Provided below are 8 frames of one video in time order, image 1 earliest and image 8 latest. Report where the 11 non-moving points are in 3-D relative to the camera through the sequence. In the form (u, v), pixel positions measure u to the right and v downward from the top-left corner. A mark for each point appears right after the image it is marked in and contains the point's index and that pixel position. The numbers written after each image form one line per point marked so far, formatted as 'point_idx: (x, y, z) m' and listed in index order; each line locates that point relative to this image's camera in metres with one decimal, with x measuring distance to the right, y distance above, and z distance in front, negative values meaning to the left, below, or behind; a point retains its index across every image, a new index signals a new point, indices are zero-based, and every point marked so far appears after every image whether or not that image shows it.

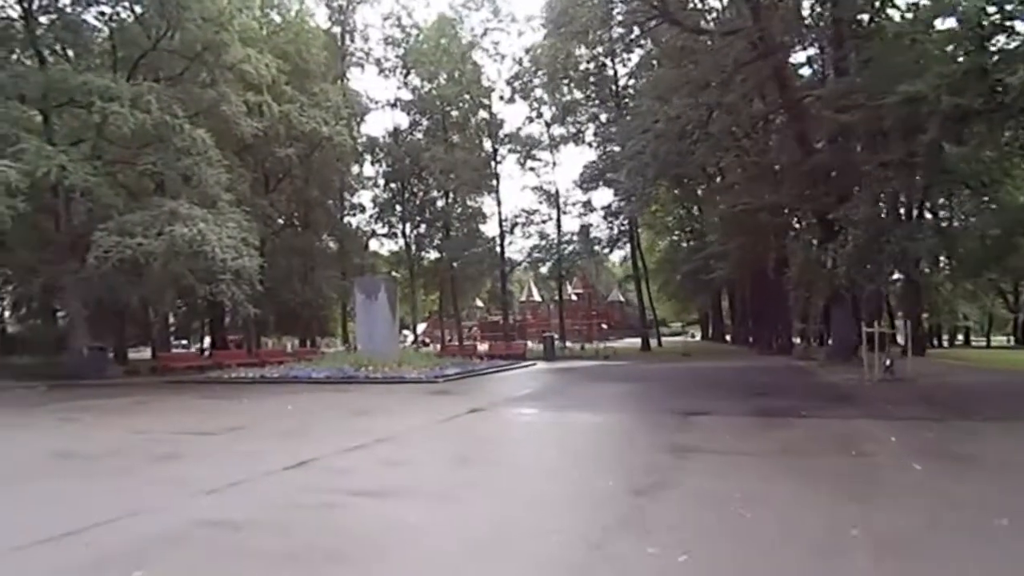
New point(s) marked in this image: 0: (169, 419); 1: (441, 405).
0: (-7.2, -2.8, +14.3) m
1: (-1.9, -3.2, +18.2) m
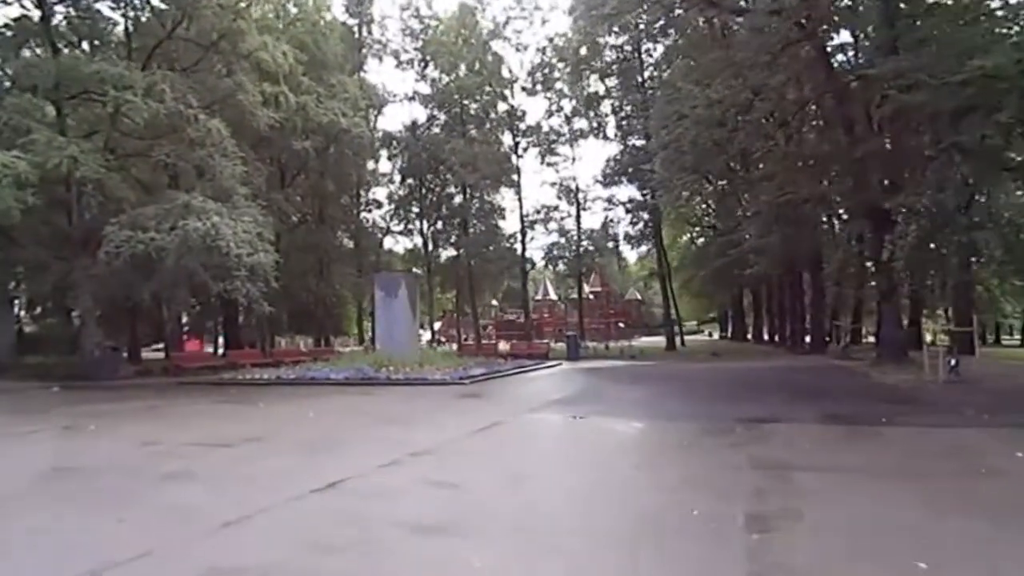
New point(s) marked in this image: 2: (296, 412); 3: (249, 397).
0: (-6.4, -2.7, +13.2) m
1: (-1.0, -3.1, +17.0) m
2: (-4.8, -2.8, +15.0) m
3: (-7.4, -3.1, +18.9) m
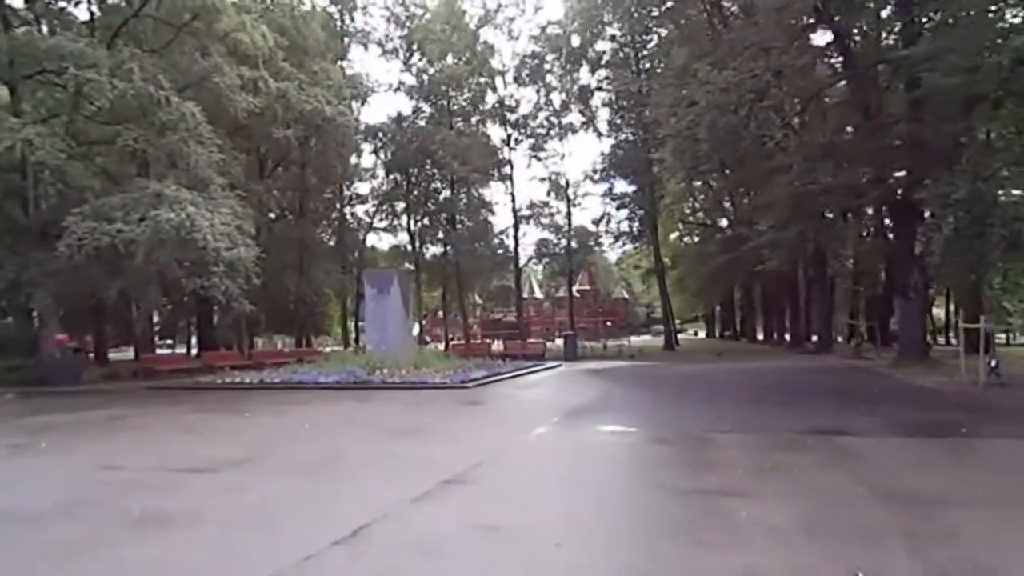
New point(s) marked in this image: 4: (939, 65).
0: (-5.9, -2.6, +11.3) m
1: (-0.6, -3.0, +15.3) m
2: (-4.4, -2.7, +13.2) m
3: (-7.1, -3.0, +17.0) m
4: (+11.9, +6.2, +18.7) m
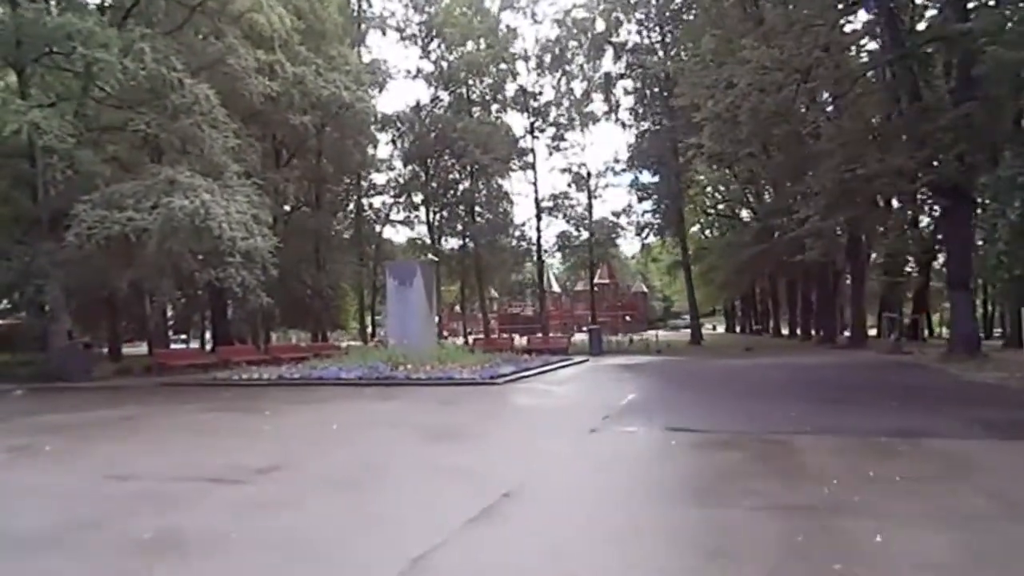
0: (-5.2, -2.4, +10.3) m
1: (+0.2, -2.7, +14.2) m
2: (-3.6, -2.5, +12.2) m
3: (-6.3, -2.7, +16.1) m
4: (+12.8, +6.5, +17.3) m
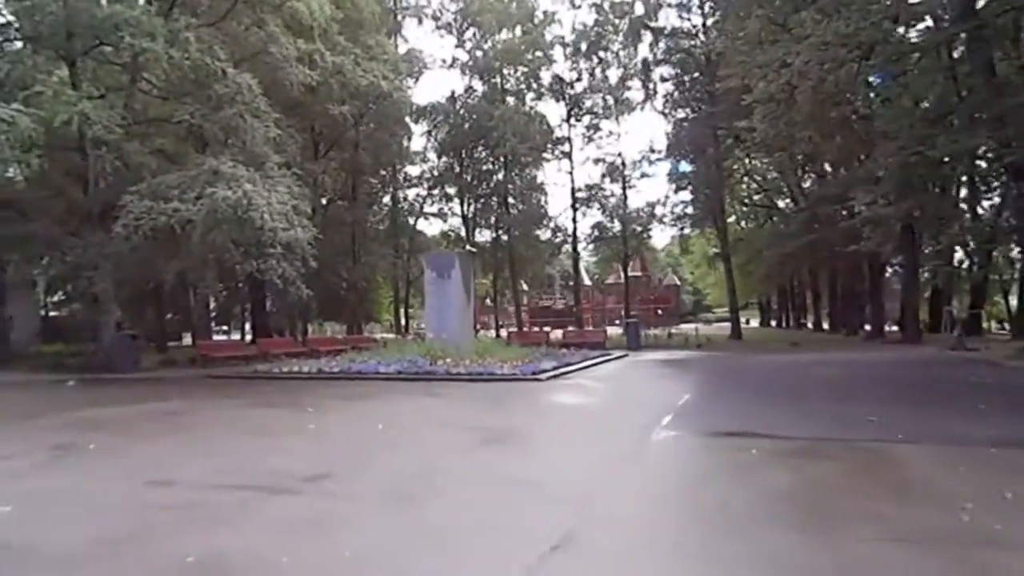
0: (-4.4, -2.3, +10.0) m
1: (+1.2, -2.6, +13.7) m
2: (-2.7, -2.4, +11.8) m
3: (-5.2, -2.6, +15.8) m
4: (+13.9, +6.6, +16.2) m
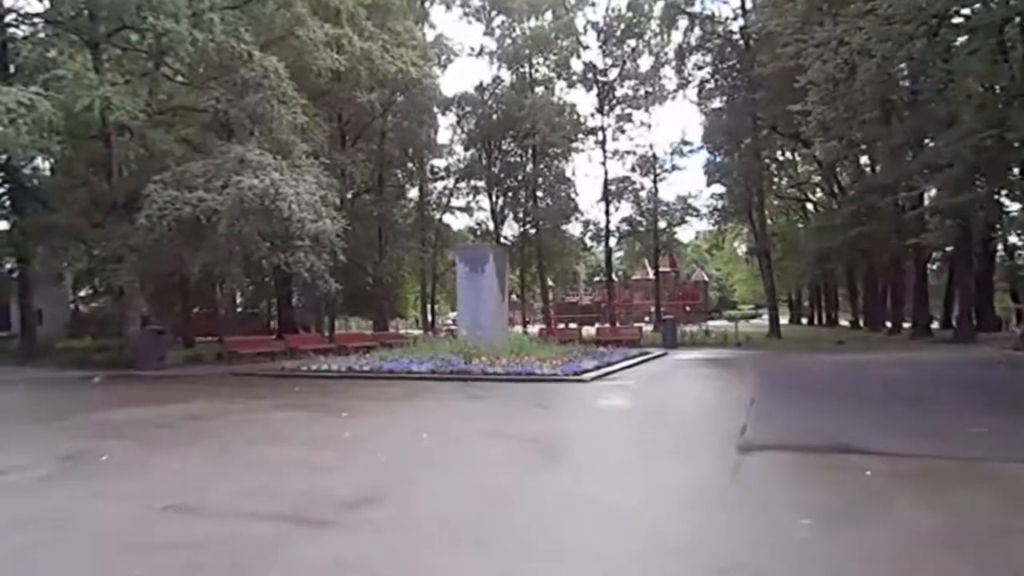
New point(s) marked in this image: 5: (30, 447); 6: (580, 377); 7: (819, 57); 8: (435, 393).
0: (-3.5, -2.2, +9.0) m
1: (+2.1, -2.5, +12.5) m
2: (-1.8, -2.3, +10.8) m
3: (-4.2, -2.4, +14.8) m
4: (+15.0, +6.7, +14.6) m
5: (-7.2, -2.4, +10.1) m
6: (+1.8, -2.5, +18.4) m
7: (+9.1, +6.8, +19.8) m
8: (-1.8, -2.4, +15.6) m
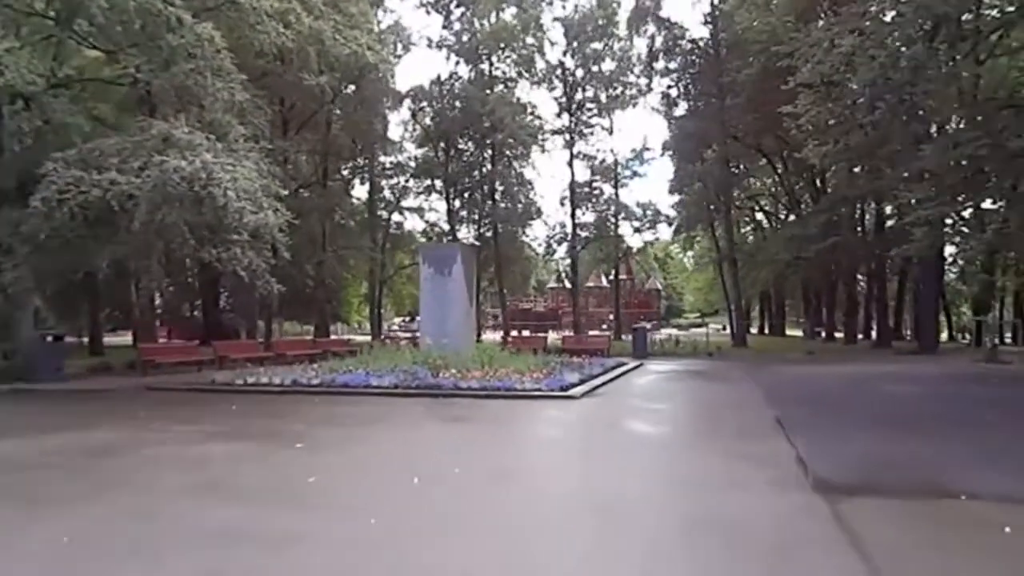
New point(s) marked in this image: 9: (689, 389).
0: (-3.3, -2.2, +6.5) m
1: (+2.1, -2.6, +10.4) m
2: (-1.7, -2.3, +8.4) m
3: (-4.4, -2.4, +12.2) m
4: (+14.8, +6.4, +13.7) m
5: (-7.1, -2.3, +7.2) m
6: (+1.3, -2.6, +16.3) m
7: (+8.5, +6.6, +18.4) m
8: (-2.1, -2.5, +13.2) m
9: (+4.8, -2.8, +18.4) m
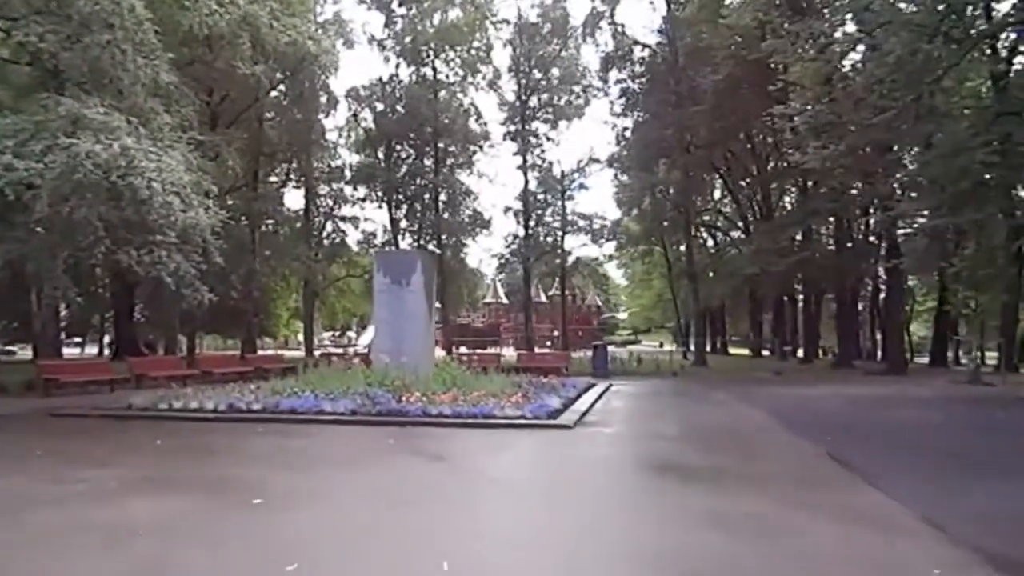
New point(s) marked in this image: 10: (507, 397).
0: (-2.6, -2.2, +4.2) m
1: (+2.2, -2.7, +8.7) m
2: (-1.3, -2.3, +6.2) m
3: (-4.4, -2.5, +9.7) m
4: (+14.6, +6.0, +13.5) m
5: (-6.5, -2.2, +4.5) m
6: (+0.8, -2.8, +14.4) m
7: (+7.9, +6.2, +17.5) m
8: (-2.3, -2.6, +11.0) m
9: (+4.1, -3.1, +16.8) m
10: (-0.2, -2.6, +16.1) m
